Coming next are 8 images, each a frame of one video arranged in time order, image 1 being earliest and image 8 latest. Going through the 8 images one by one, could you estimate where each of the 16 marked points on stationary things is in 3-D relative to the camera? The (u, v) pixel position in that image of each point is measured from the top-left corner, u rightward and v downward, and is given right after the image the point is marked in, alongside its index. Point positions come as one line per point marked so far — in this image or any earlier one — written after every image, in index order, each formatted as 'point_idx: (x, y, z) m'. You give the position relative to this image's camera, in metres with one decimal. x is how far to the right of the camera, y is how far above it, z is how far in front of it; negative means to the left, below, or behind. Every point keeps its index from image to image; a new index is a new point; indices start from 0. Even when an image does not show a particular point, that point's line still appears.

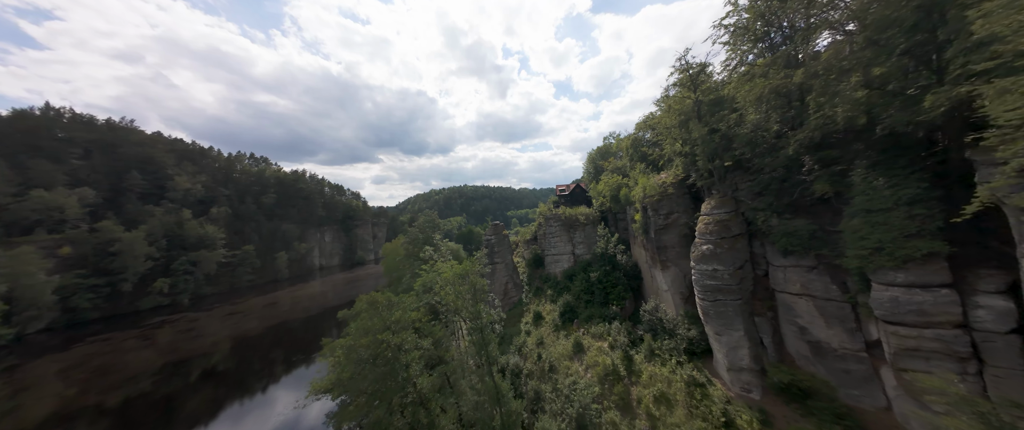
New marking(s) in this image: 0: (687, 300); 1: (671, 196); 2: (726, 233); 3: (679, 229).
0: (+10.7, -5.2, +17.9) m
1: (+10.3, +1.2, +19.0) m
2: (+10.5, -0.9, +14.4) m
3: (+10.7, -0.9, +18.9) m
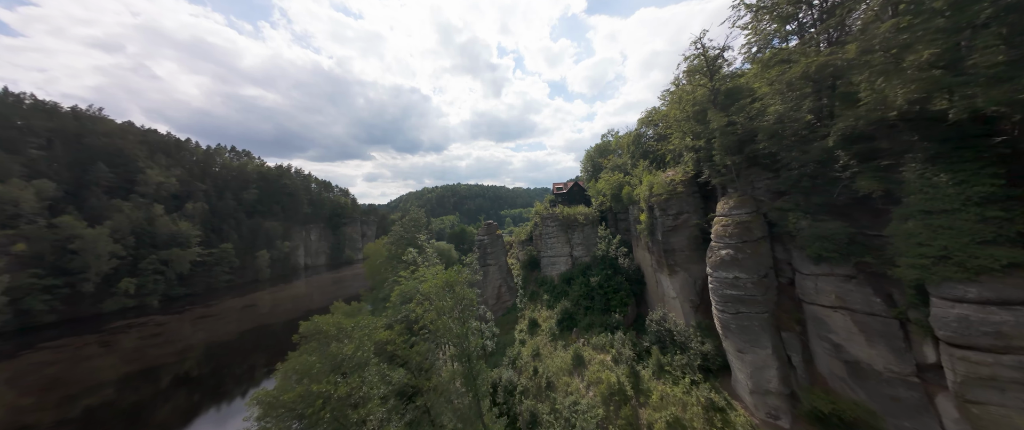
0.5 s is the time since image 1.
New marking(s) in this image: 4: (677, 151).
0: (+10.3, -5.2, +16.2) m
1: (+10.0, +1.2, +17.4) m
2: (+10.3, -0.9, +12.7) m
3: (+10.4, -0.9, +17.2) m
4: (+10.6, +4.1, +18.6) m
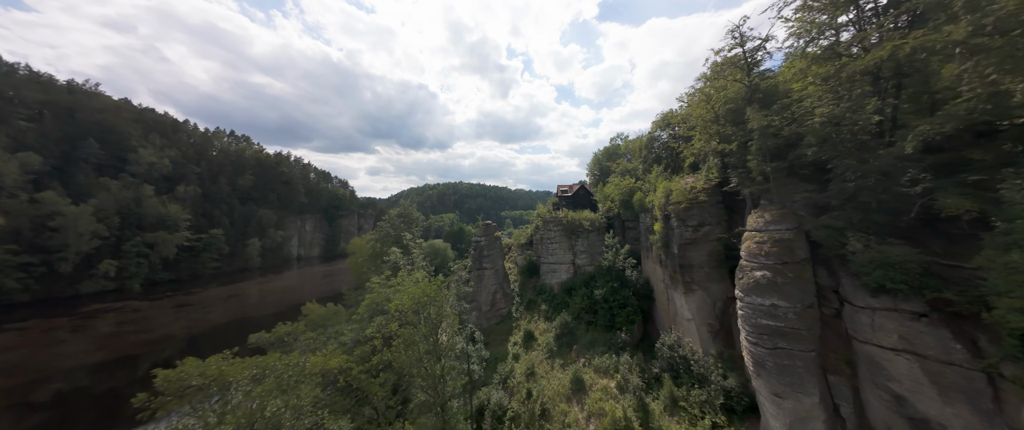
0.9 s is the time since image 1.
0: (+10.0, -5.8, +14.3) m
1: (+10.1, +0.6, +15.4) m
2: (+10.2, -1.5, +10.8) m
3: (+10.3, -1.6, +15.3) m
4: (+10.8, +3.4, +16.7) m
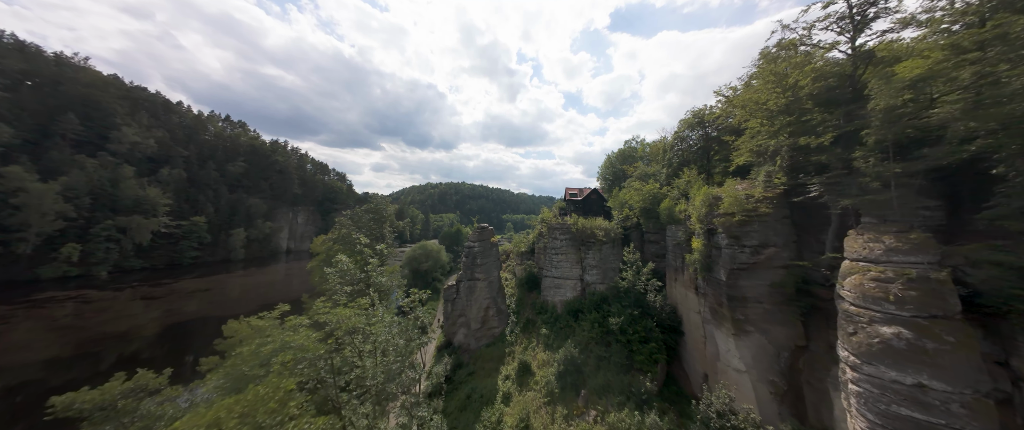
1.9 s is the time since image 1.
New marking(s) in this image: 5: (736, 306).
0: (+9.6, -6.5, +10.3) m
1: (+10.0, -0.1, +11.6) m
2: (+10.1, -2.2, +6.9) m
3: (+10.2, -2.3, +11.4) m
4: (+11.0, +2.7, +12.8) m
5: (+9.1, -3.7, +11.8) m
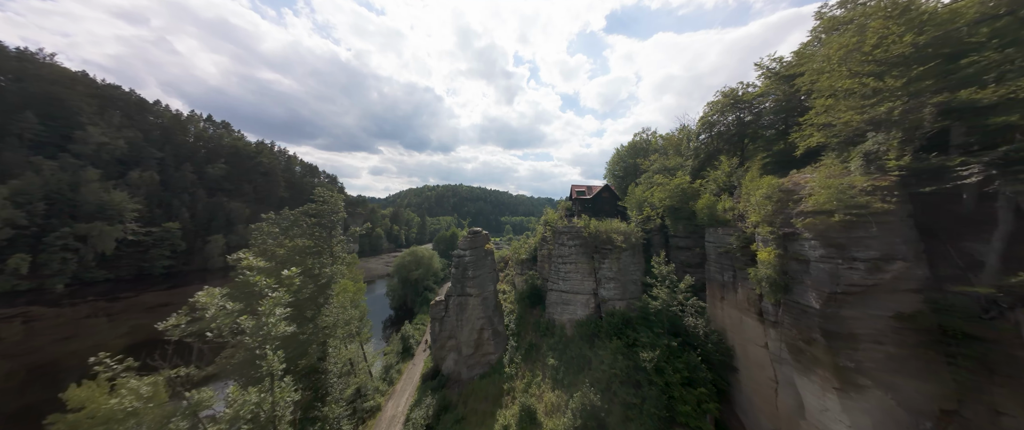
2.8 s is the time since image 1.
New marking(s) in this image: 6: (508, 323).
0: (+9.6, -6.4, +6.6) m
1: (+10.0, -0.1, +7.8) m
2: (+10.1, -2.1, +3.2) m
3: (+10.1, -2.2, +7.7) m
4: (+10.8, +2.7, +9.1) m
5: (+9.0, -3.7, +8.1) m
6: (-0.3, -7.4, +20.0) m
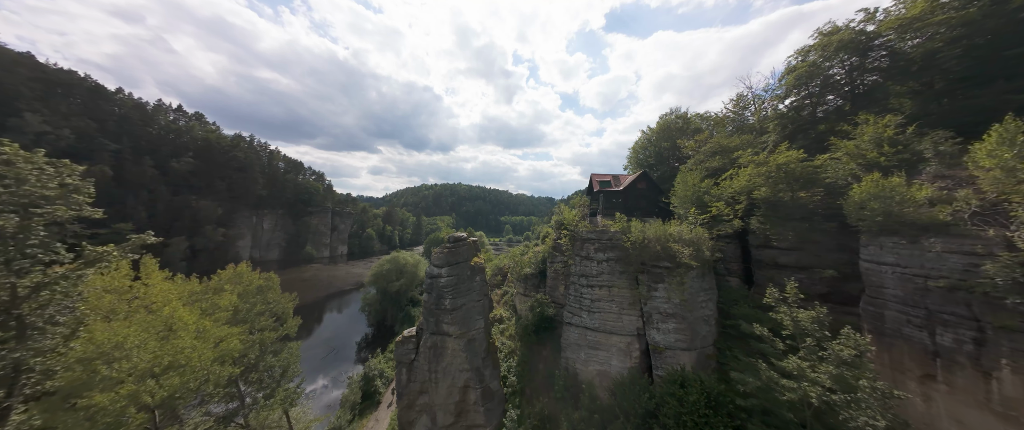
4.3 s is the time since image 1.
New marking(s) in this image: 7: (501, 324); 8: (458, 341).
0: (+9.7, -6.4, +0.4) m
1: (+10.0, 0.0, +1.6) m
2: (+10.1, -2.0, -3.0) m
3: (+10.1, -2.1, +1.5) m
4: (+10.8, +2.8, +2.9) m
5: (+9.0, -3.6, +1.8) m
6: (-0.3, -7.4, +13.7) m
7: (-0.6, -6.2, +16.9) m
8: (-2.2, -5.2, +12.4) m
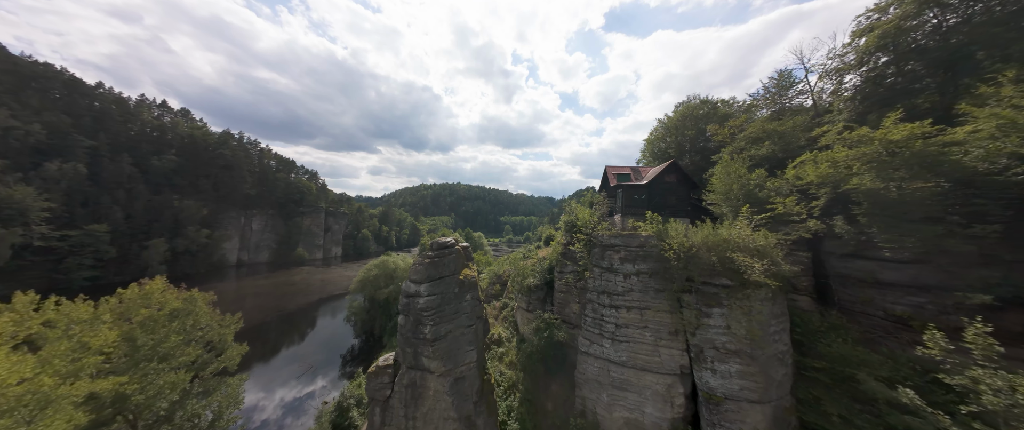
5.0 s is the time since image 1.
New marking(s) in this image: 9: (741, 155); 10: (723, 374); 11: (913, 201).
0: (+9.7, -6.4, -2.5) m
1: (+10.0, 0.0, -1.2) m
2: (+10.1, -2.0, -5.9) m
3: (+10.2, -2.1, -1.4) m
4: (+10.9, +2.8, +0.1) m
5: (+9.1, -3.6, -1.0) m
6: (-0.2, -7.4, +10.9) m
7: (-0.6, -6.2, +14.1) m
8: (-2.2, -5.2, +9.5) m
9: (+9.9, +2.6, +13.0) m
10: (+5.5, -4.1, +7.5) m
11: (+9.3, +0.3, +6.8) m
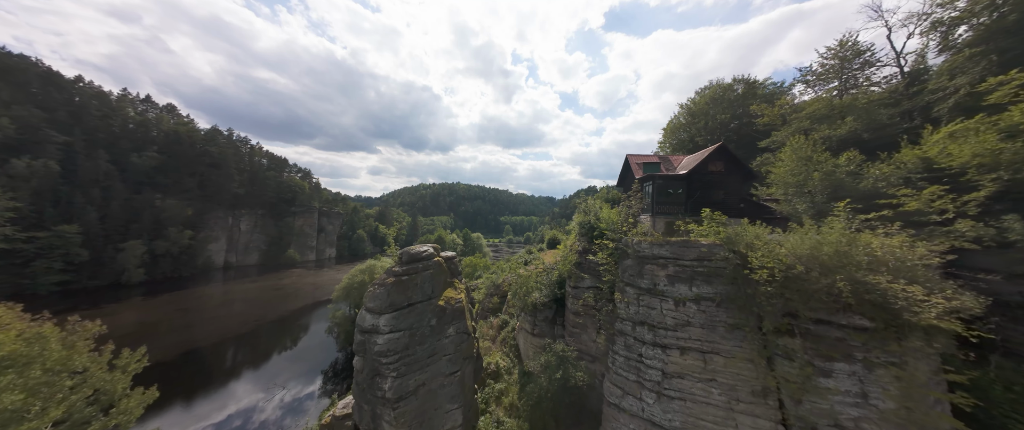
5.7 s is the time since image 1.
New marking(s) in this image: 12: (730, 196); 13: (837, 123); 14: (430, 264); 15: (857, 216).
0: (+9.8, -6.3, -5.3) m
1: (+10.0, +0.1, -4.1) m
2: (+10.2, -2.0, -8.7) m
3: (+10.2, -2.1, -4.2) m
4: (+10.9, +2.9, -2.8) m
5: (+9.1, -3.6, -3.9) m
6: (-0.2, -7.3, +8.0) m
7: (-0.6, -6.2, +11.2) m
8: (-2.2, -5.2, +6.7) m
9: (+10.0, +2.6, +10.2) m
10: (+5.5, -4.1, +4.6) m
11: (+9.3, +0.4, +3.9) m
12: (+7.8, +0.7, +10.8) m
13: (+10.9, +3.2, +9.9) m
14: (-2.1, -1.2, +7.1) m
15: (+8.0, 0.0, +6.8) m
